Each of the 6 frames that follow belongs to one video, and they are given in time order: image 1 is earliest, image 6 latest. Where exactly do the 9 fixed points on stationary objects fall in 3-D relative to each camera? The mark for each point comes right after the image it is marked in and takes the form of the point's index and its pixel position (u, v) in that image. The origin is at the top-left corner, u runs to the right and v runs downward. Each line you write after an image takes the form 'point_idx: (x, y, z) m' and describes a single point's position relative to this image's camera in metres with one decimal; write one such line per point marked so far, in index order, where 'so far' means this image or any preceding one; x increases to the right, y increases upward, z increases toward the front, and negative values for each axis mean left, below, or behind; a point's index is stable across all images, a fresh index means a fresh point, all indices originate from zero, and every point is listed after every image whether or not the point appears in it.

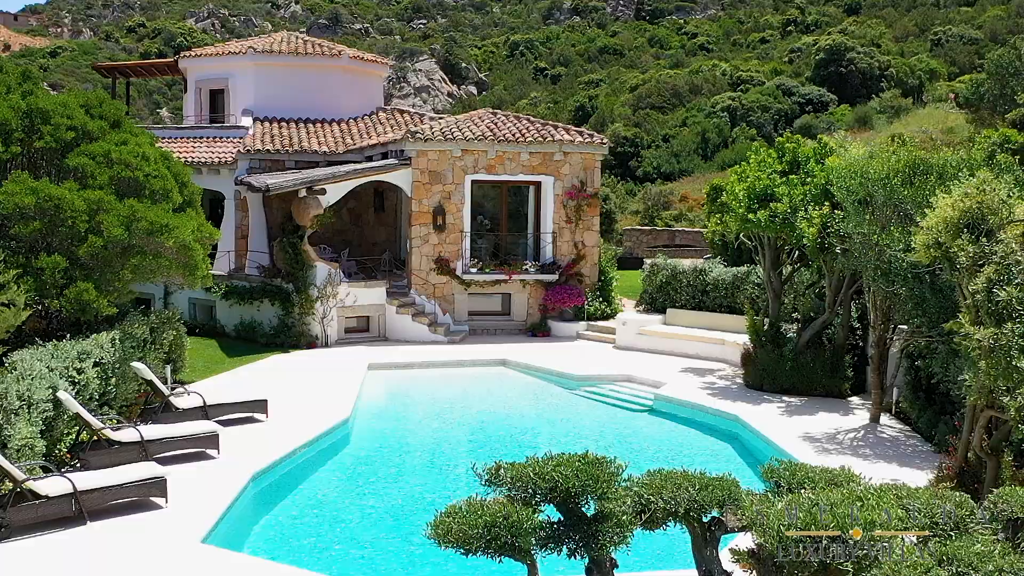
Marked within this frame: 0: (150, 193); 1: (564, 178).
0: (-3.8, +1.0, +12.7) m
1: (+0.8, +1.8, +19.0) m
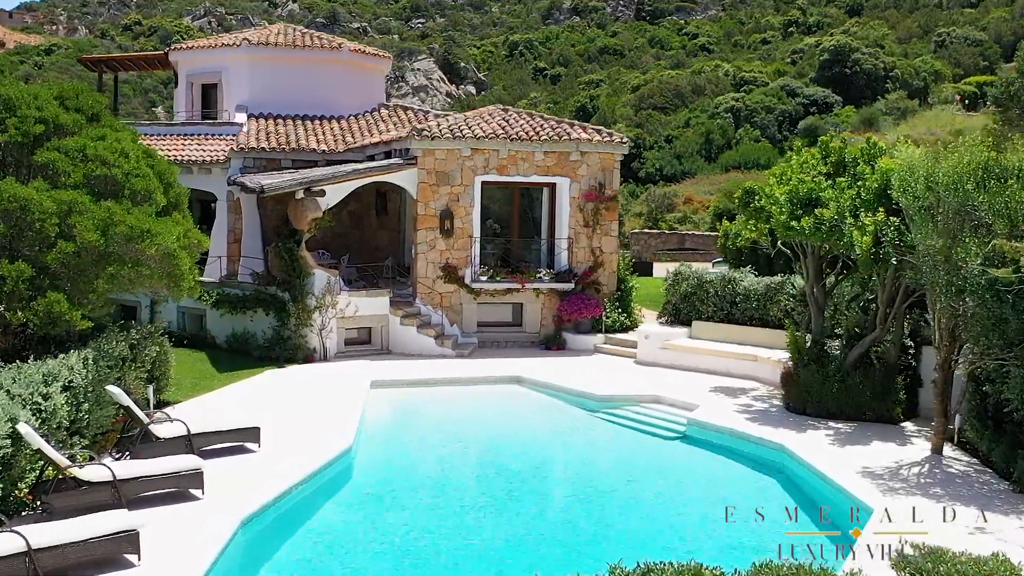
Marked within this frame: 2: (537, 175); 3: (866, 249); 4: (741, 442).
0: (-3.6, +0.9, +11.4) m
1: (+1.0, +1.6, +17.7) m
2: (+0.4, +1.6, +17.5) m
3: (+3.5, +0.4, +11.8) m
4: (+2.3, -1.6, +12.3) m
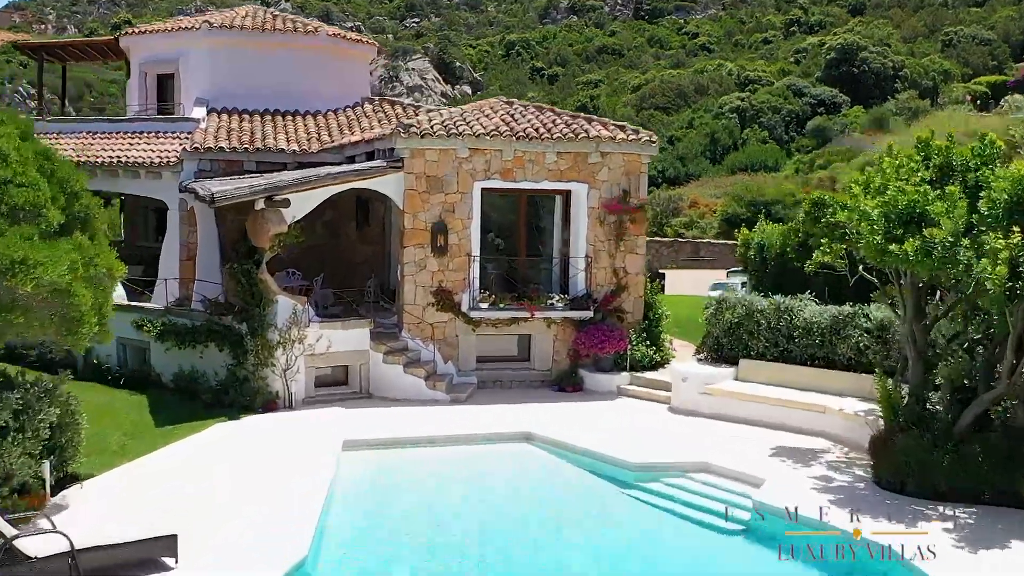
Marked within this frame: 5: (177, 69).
0: (-3.5, +0.6, +8.4) m
1: (+1.1, +1.3, +14.7) m
2: (+0.4, +1.3, +14.5) m
3: (+3.6, +0.1, +8.8) m
4: (+2.4, -1.9, +9.3) m
5: (-5.3, +3.4, +18.9) m
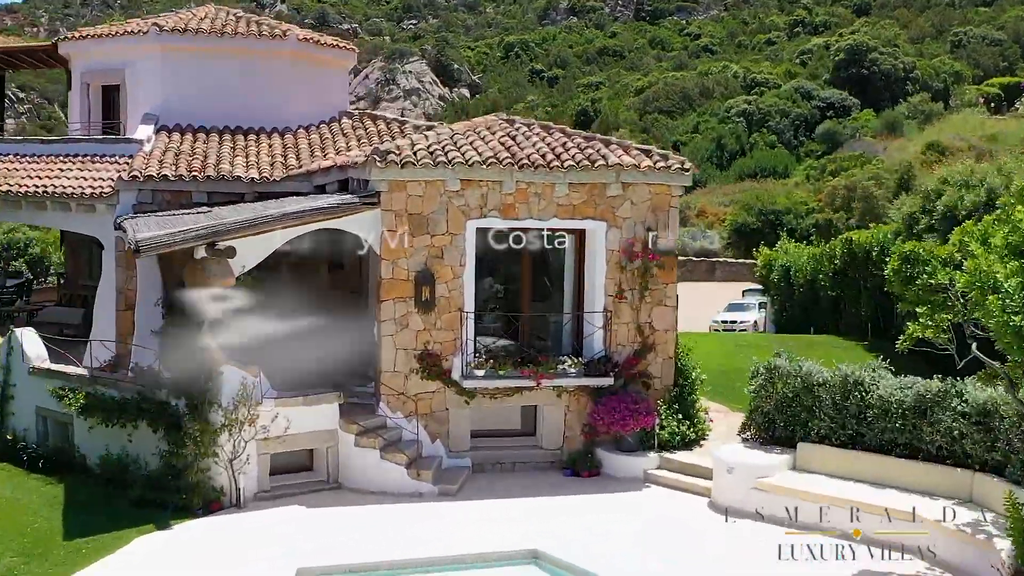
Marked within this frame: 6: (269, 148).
0: (-3.5, -0.1, +5.7) m
1: (+1.1, +0.7, +12.1) m
2: (+0.5, +0.7, +11.9) m
3: (+3.6, -0.5, +6.2) m
4: (+2.5, -2.5, +6.6) m
5: (-5.3, +2.8, +16.2) m
6: (-3.1, +1.8, +15.2) m
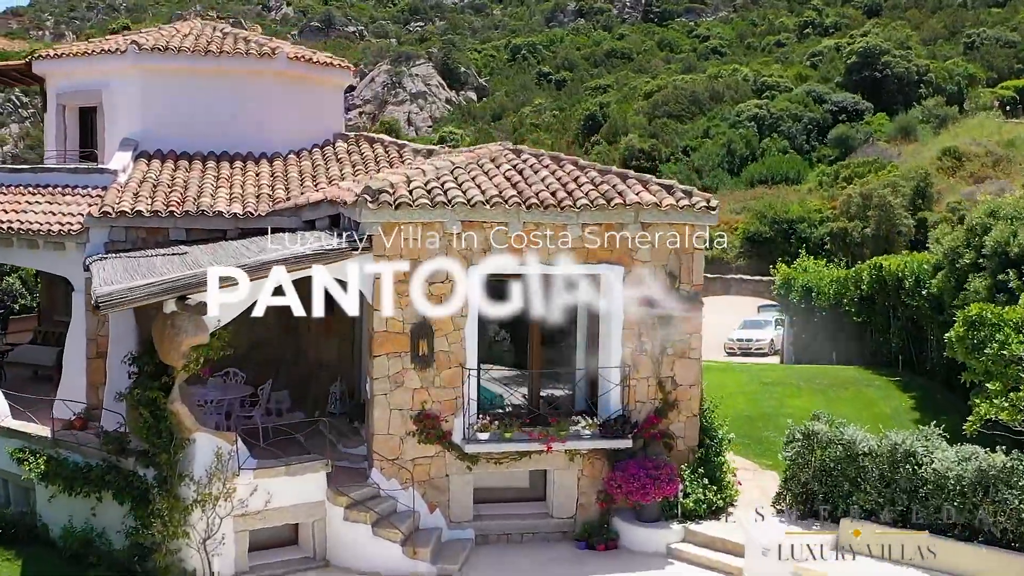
0: (-3.5, -0.5, +4.6) m
1: (+1.2, +0.2, +10.9) m
2: (+0.5, +0.2, +10.7) m
3: (+3.6, -1.0, +4.9) m
4: (+2.5, -3.0, +5.4) m
5: (-5.2, +2.3, +15.1) m
6: (-3.0, +1.3, +14.1) m
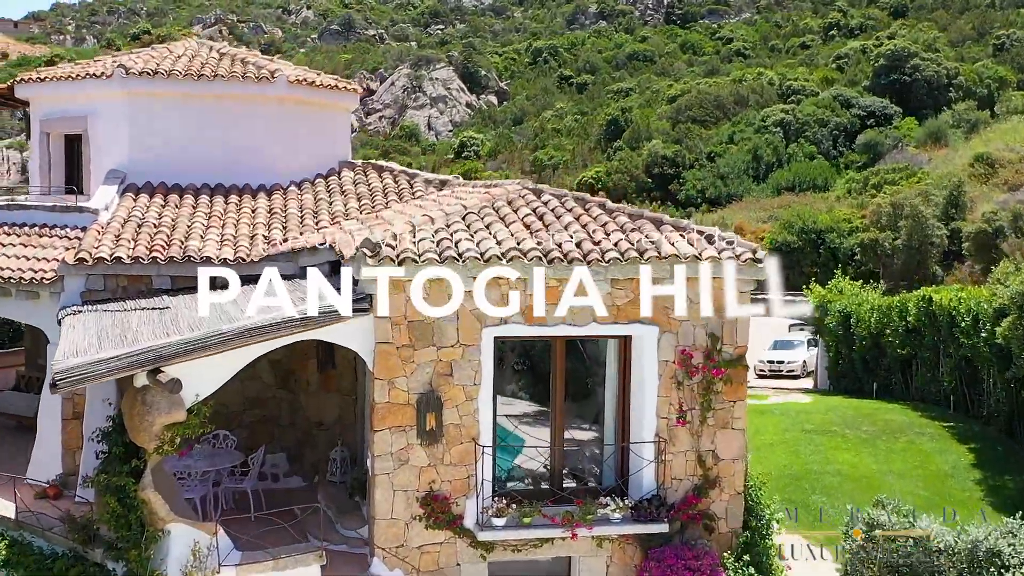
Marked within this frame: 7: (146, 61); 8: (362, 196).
0: (-3.4, -1.0, +3.4) m
1: (+1.3, -0.3, +9.6) m
2: (+0.7, -0.3, +9.4) m
3: (+3.7, -1.5, +3.6) m
4: (+2.6, -3.5, +4.1) m
5: (-4.9, +1.8, +13.9) m
6: (-2.8, +0.8, +12.9) m
7: (-4.2, +2.6, +14.0) m
8: (-1.7, +1.0, +13.4) m
